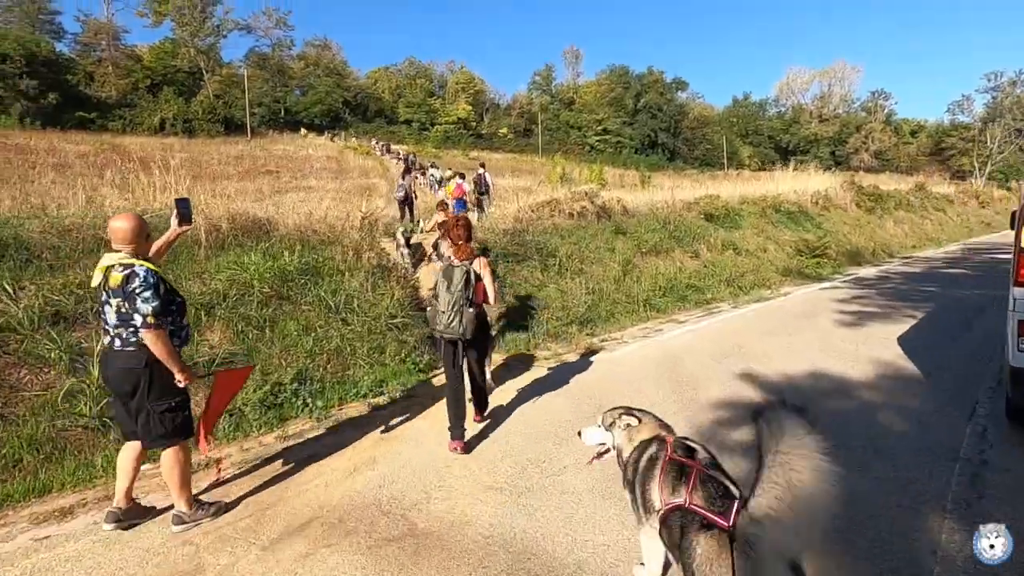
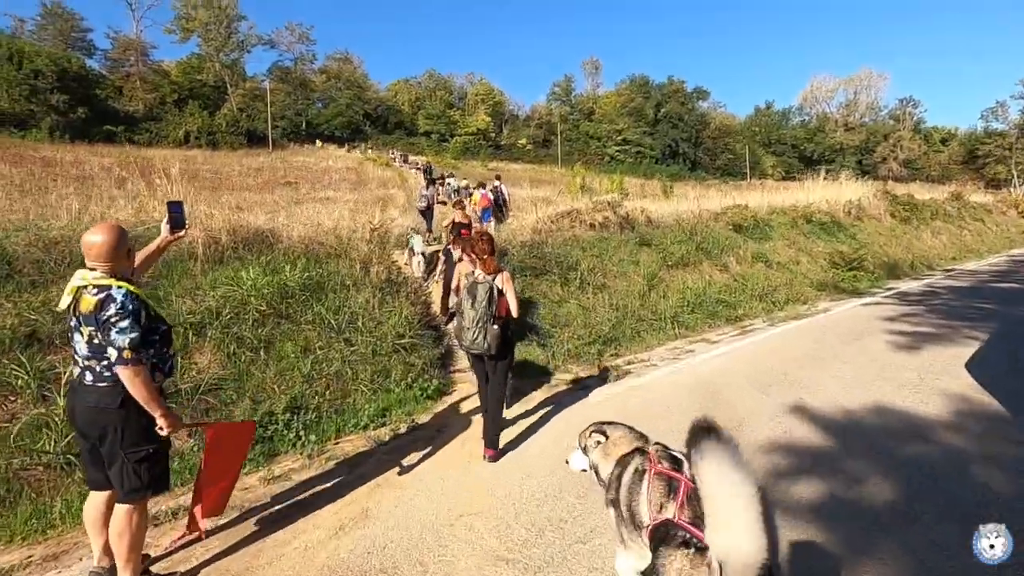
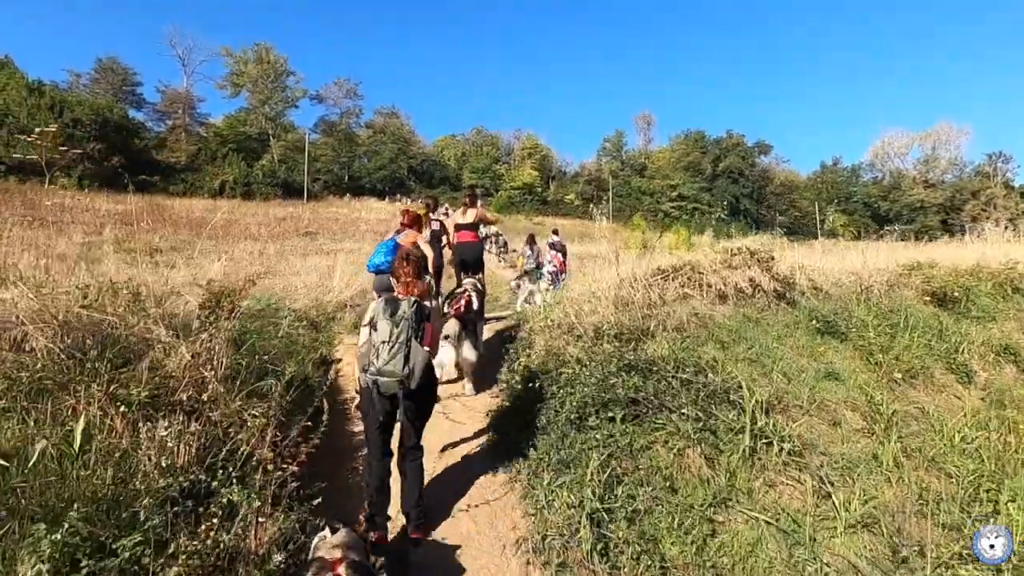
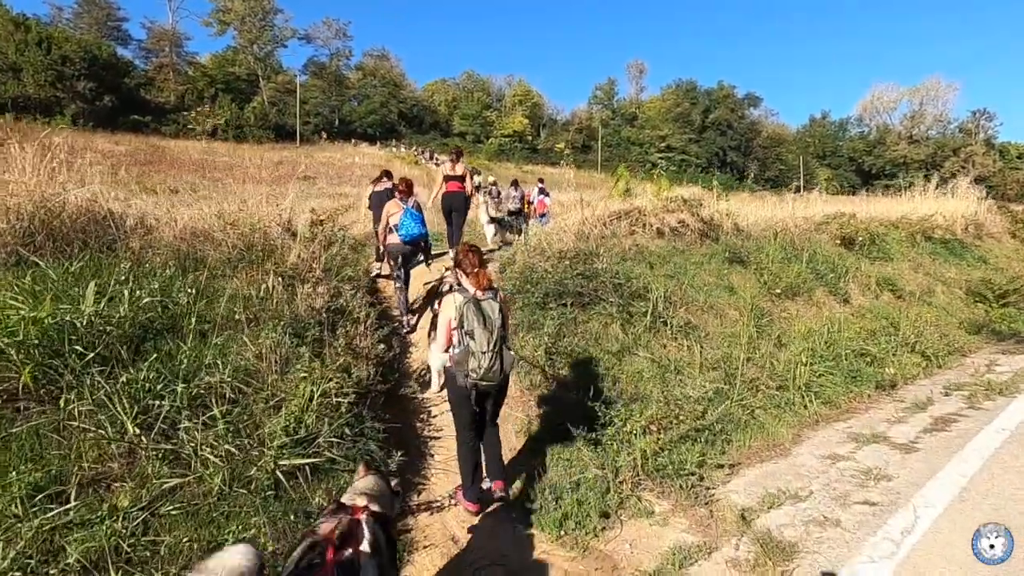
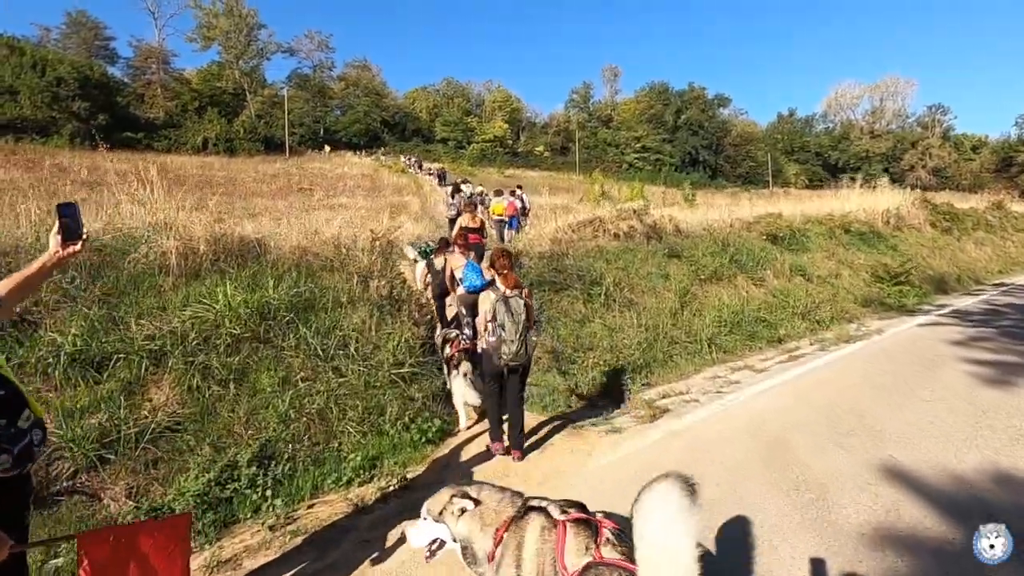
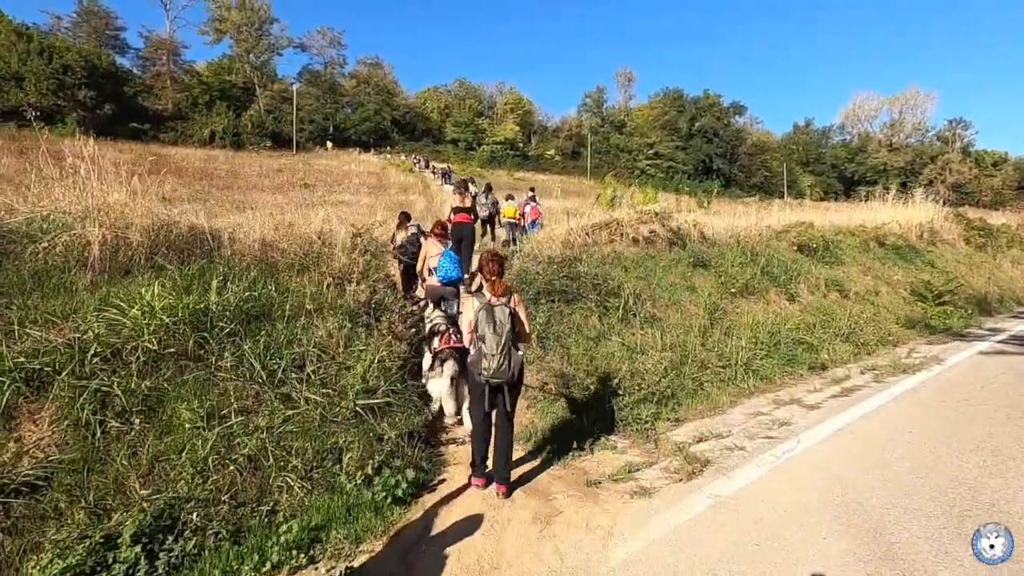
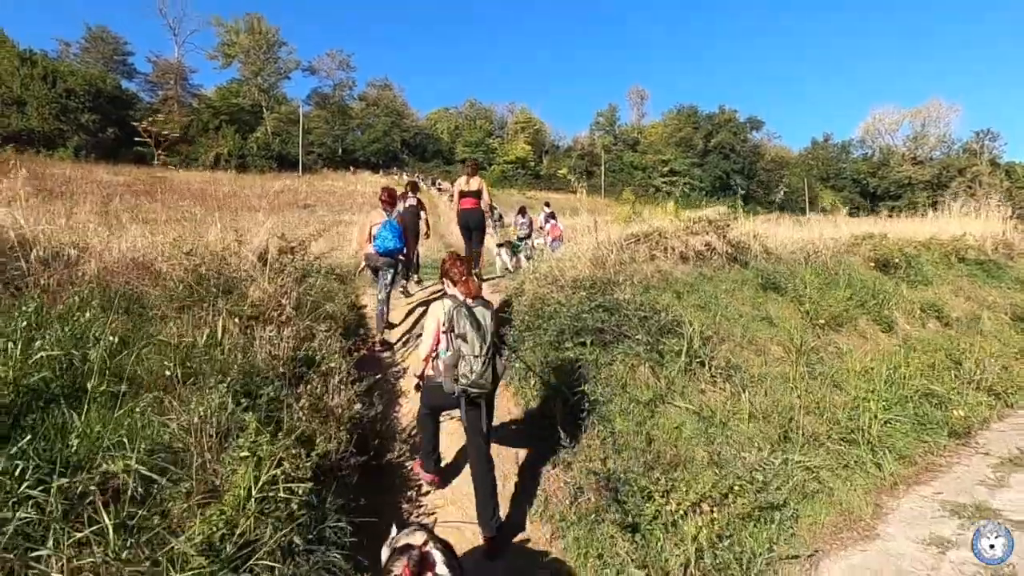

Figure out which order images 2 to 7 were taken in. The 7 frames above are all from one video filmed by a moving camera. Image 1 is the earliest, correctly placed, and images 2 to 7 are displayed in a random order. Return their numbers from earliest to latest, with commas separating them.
2, 5, 6, 4, 7, 3
